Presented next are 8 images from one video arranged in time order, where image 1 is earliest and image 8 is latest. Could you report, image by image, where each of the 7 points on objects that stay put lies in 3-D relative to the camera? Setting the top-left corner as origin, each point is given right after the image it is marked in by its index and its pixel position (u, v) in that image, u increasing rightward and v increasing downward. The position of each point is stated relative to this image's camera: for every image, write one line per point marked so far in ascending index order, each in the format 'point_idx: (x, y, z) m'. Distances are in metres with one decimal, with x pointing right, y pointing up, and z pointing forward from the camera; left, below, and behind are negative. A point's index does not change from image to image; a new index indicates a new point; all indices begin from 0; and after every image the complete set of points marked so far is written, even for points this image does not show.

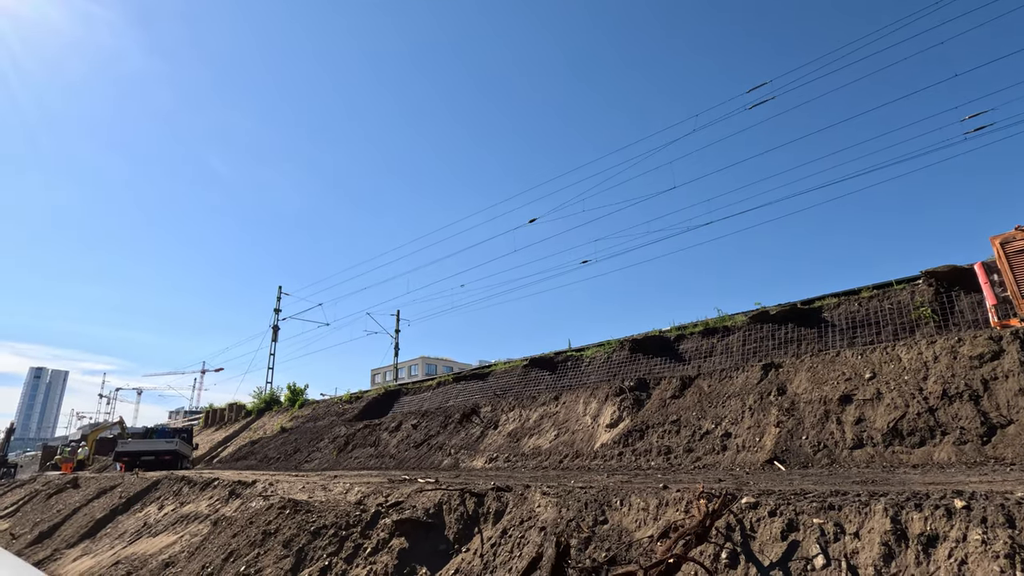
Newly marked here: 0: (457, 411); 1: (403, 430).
0: (-1.9, -4.4, +18.9) m
1: (-4.0, -5.3, +19.9) m
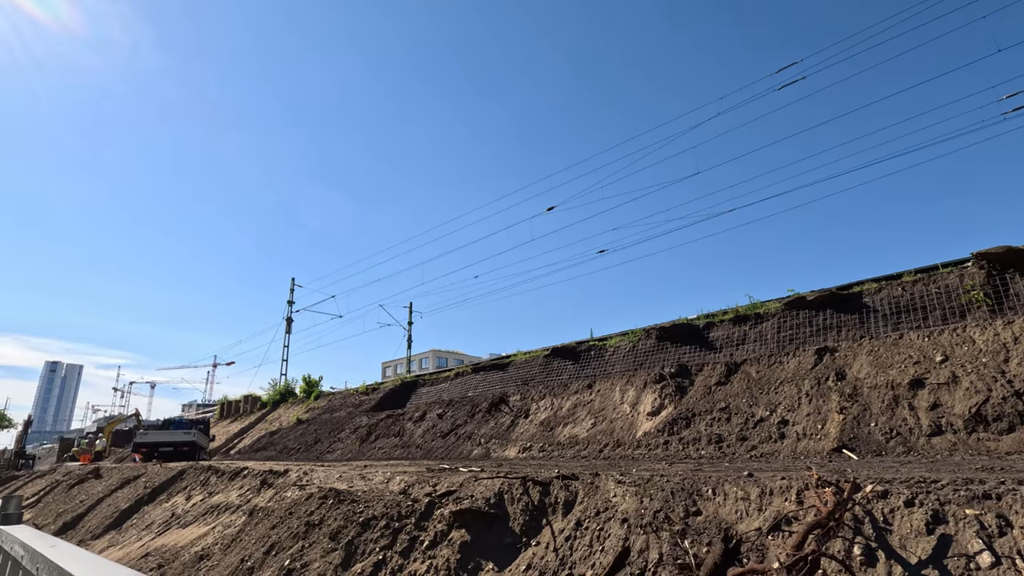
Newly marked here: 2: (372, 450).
0: (-0.9, -3.9, +18.4) m
1: (-3.0, -4.8, +19.4) m
2: (-5.1, -5.9, +19.6) m
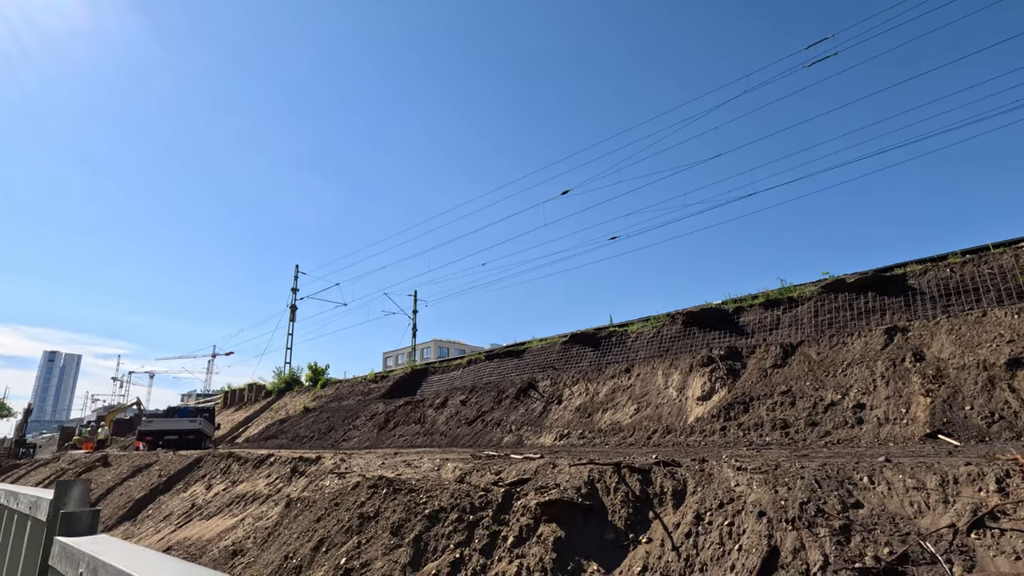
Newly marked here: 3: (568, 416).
0: (0.0, -3.2, +17.5) m
1: (-2.1, -4.1, +18.5) m
2: (-4.2, -5.2, +18.7) m
3: (+1.5, -3.5, +14.4) m
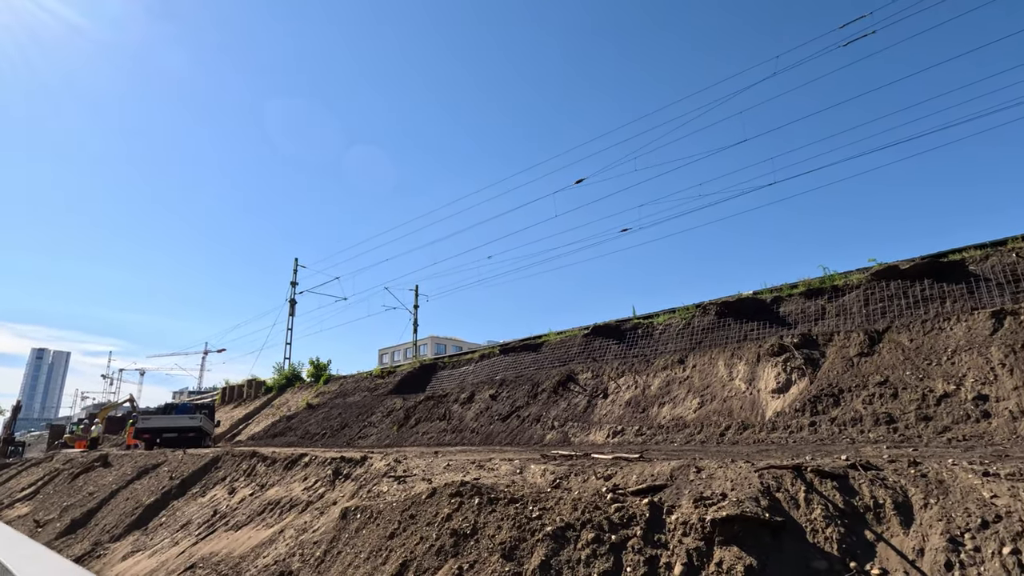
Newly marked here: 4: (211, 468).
0: (+1.0, -2.8, +16.3) m
1: (-1.0, -3.6, +17.2) m
2: (-3.2, -4.8, +17.4) m
3: (+2.6, -3.0, +13.2) m
4: (-6.1, -3.7, +10.9) m
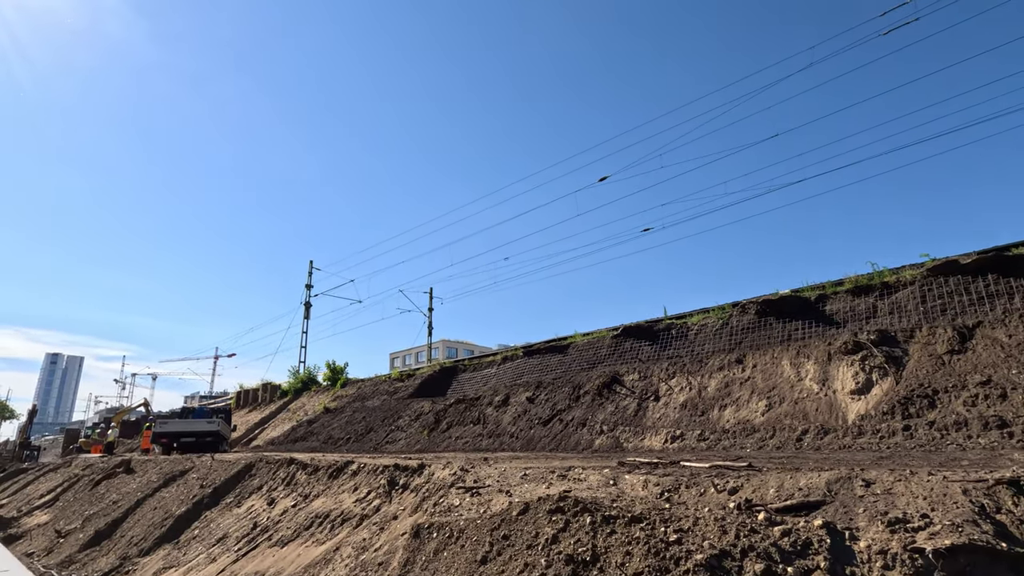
0: (+2.2, -2.7, +15.4) m
1: (+0.1, -3.6, +16.4) m
2: (-2.0, -4.7, +16.6) m
3: (+3.7, -2.9, +12.3) m
4: (-5.1, -3.6, +10.2) m
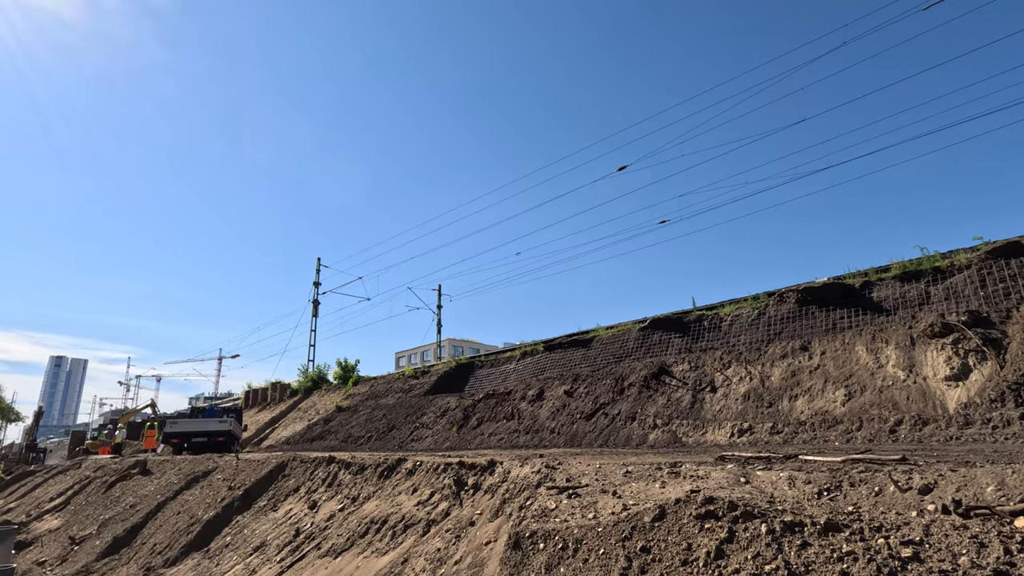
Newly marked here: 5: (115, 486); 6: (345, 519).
0: (+3.2, -2.3, +14.4) m
1: (+1.2, -3.2, +15.4) m
2: (-0.9, -4.4, +15.6) m
3: (+4.7, -2.5, +11.3) m
4: (-4.0, -3.2, +9.2) m
5: (-10.0, -5.0, +13.5) m
6: (-2.1, -2.9, +6.9) m
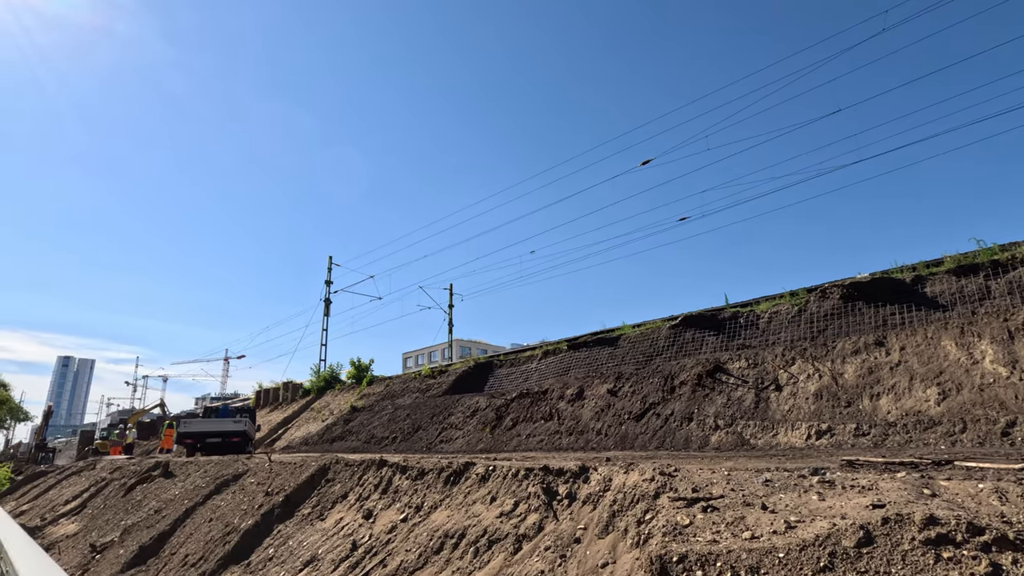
0: (+4.3, -2.1, +13.6) m
1: (+2.2, -3.0, +14.6) m
2: (+0.1, -4.2, +14.8) m
3: (+5.8, -2.3, +10.4) m
4: (-3.0, -3.0, +8.4) m
5: (-8.9, -4.8, +12.7) m
6: (-1.1, -2.7, +6.0) m
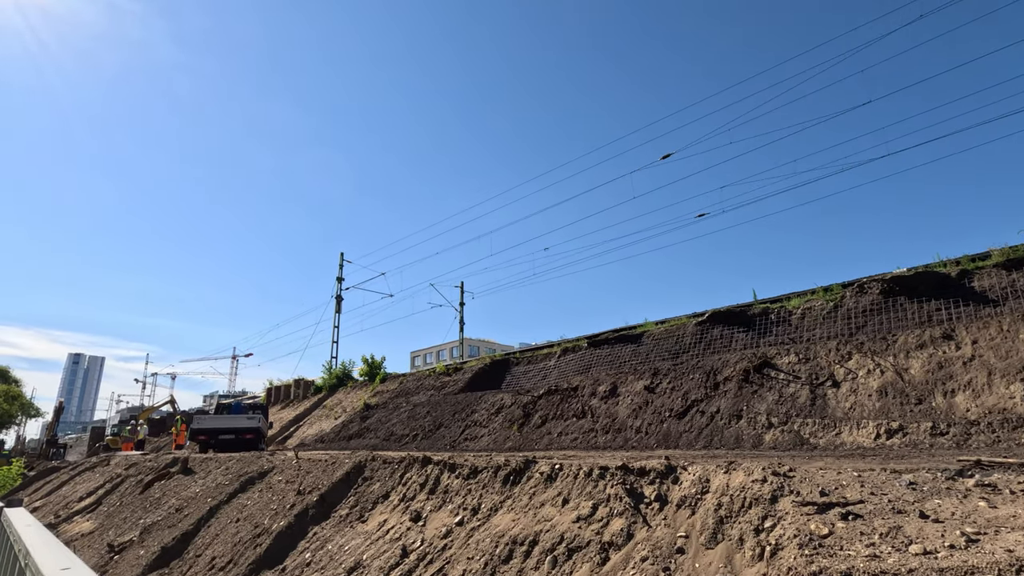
0: (+5.1, -1.9, +12.9) m
1: (+3.1, -2.8, +13.9) m
2: (+1.0, -3.9, +14.1) m
3: (+6.6, -2.1, +9.7) m
4: (-2.3, -2.8, +7.8) m
5: (-8.2, -4.5, +12.2) m
6: (-0.4, -2.5, +5.4) m
